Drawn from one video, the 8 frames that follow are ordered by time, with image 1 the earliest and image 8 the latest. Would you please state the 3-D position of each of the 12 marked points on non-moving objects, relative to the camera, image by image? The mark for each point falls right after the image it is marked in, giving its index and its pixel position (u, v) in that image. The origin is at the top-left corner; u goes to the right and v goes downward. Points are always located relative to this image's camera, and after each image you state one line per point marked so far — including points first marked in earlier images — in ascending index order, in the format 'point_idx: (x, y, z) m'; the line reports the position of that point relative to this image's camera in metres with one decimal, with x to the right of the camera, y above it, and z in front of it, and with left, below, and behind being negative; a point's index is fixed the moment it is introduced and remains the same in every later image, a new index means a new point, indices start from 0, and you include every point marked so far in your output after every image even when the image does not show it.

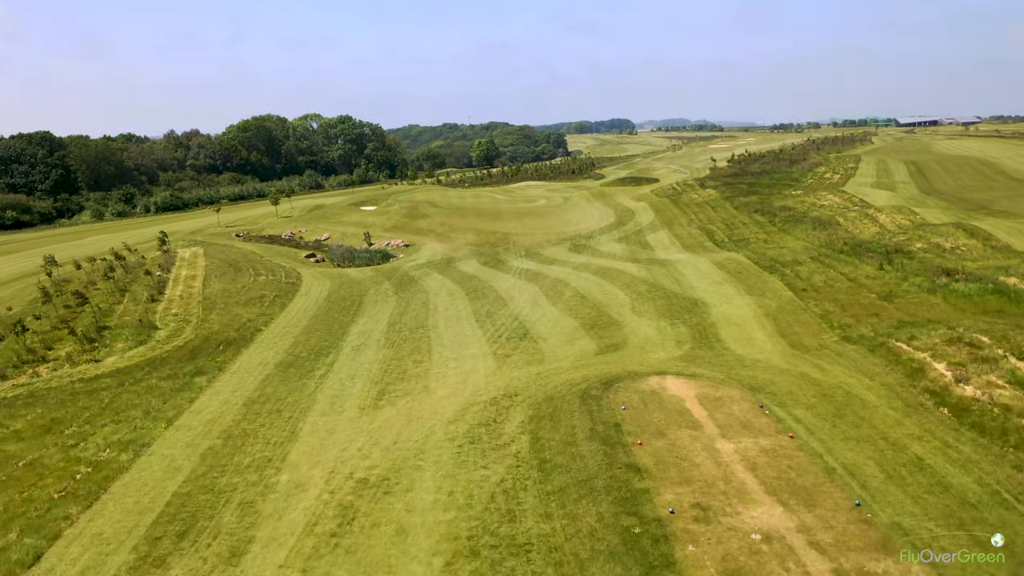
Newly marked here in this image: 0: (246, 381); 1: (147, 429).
0: (-6.1, -2.2, +18.6) m
1: (-7.0, -2.7, +15.4) m
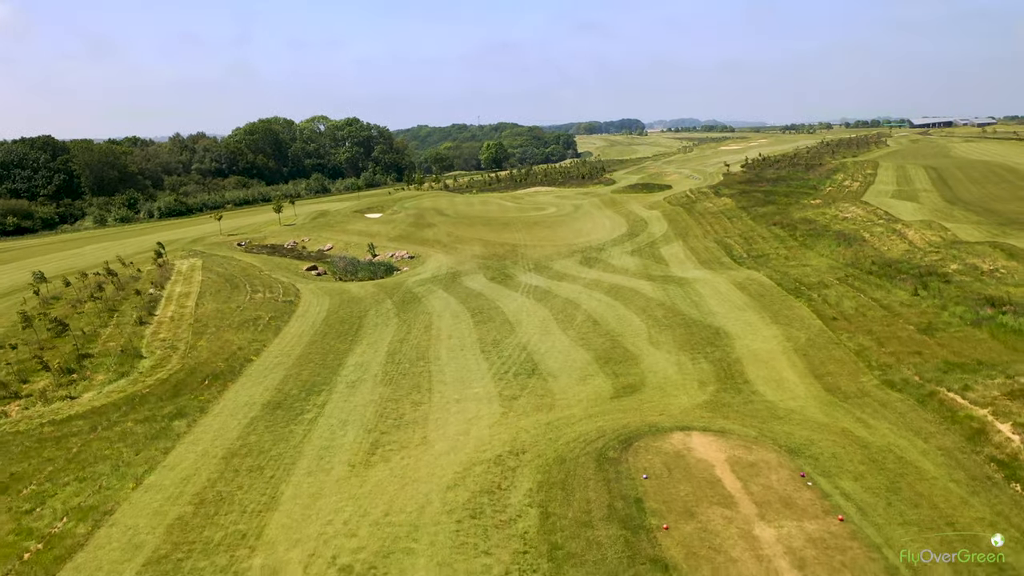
0: (-6.0, -2.9, +17.0) m
1: (-6.8, -3.5, +13.8) m
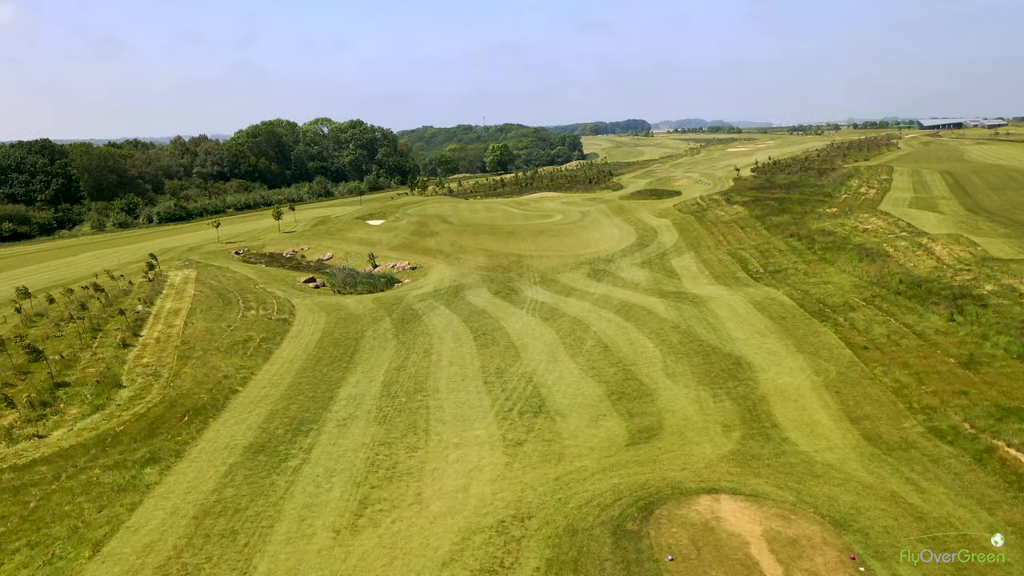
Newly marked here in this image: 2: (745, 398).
0: (-5.9, -3.6, +15.5) m
1: (-6.8, -4.1, +12.3) m
2: (+5.1, -2.4, +17.8) m
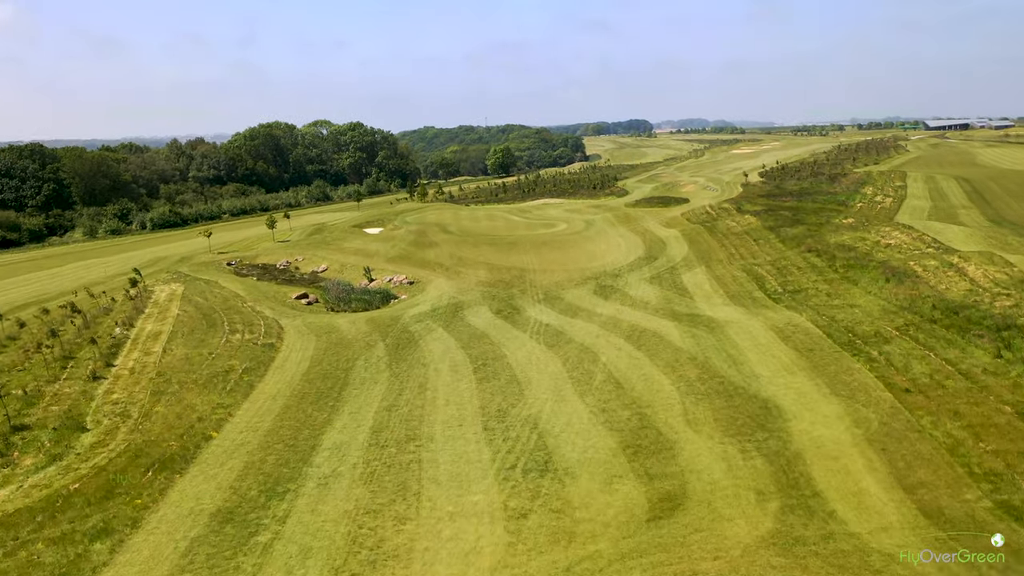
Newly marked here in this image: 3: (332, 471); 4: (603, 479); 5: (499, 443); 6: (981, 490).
0: (-5.8, -4.4, +13.5) m
1: (-6.7, -4.9, +10.3) m
2: (+5.2, -3.3, +15.7) m
3: (-3.7, -3.8, +16.6) m
4: (+1.7, -3.6, +15.3) m
5: (-0.3, -3.4, +17.8) m
6: (+7.8, -3.4, +13.5) m
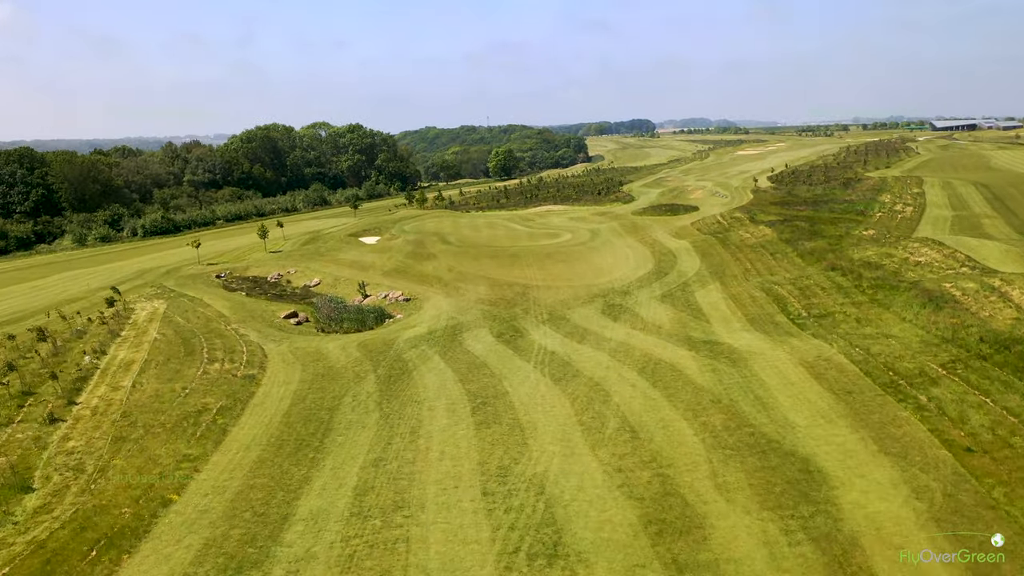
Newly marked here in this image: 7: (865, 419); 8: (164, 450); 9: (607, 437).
0: (-5.8, -5.3, +11.1) m
1: (-6.7, -5.8, +7.9) m
2: (+5.2, -4.1, +13.3) m
3: (-3.6, -4.6, +14.2) m
4: (+1.8, -4.5, +12.9) m
5: (-0.2, -4.3, +15.4) m
6: (+7.9, -4.3, +11.1) m
7: (+8.1, -3.0, +18.5) m
8: (-8.4, -3.9, +19.6) m
9: (+2.3, -3.5, +19.2) m
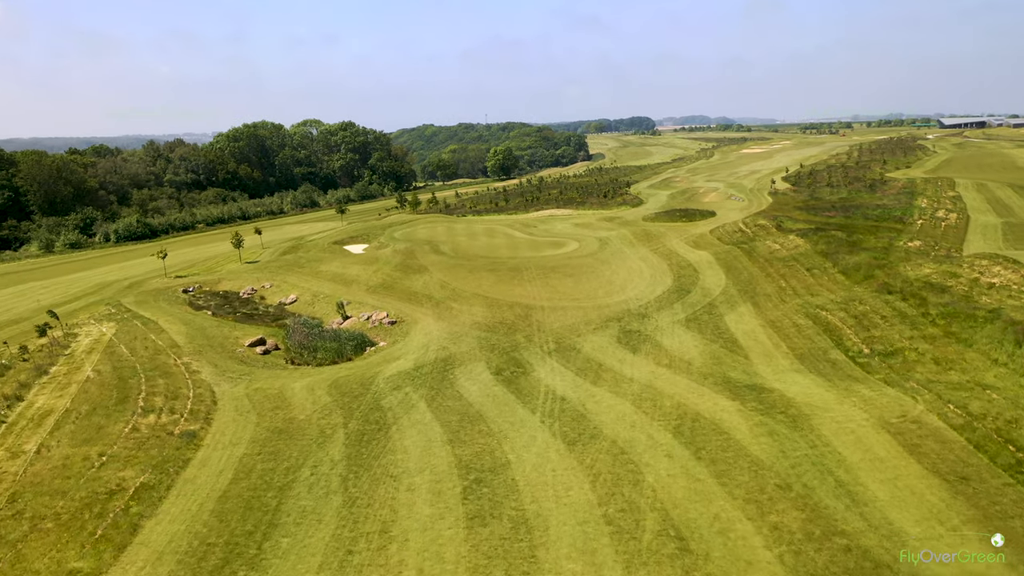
0: (-5.7, -6.3, +6.0) m
1: (-6.6, -6.9, +2.8) m
2: (+5.3, -5.1, +8.3) m
3: (-3.6, -5.6, +9.1) m
4: (+1.9, -5.5, +7.9) m
5: (-0.2, -5.3, +10.3) m
6: (+8.0, -5.3, +6.0) m
7: (+8.1, -4.0, +13.4) m
8: (-8.4, -4.9, +14.5) m
9: (+2.3, -4.5, +14.1) m
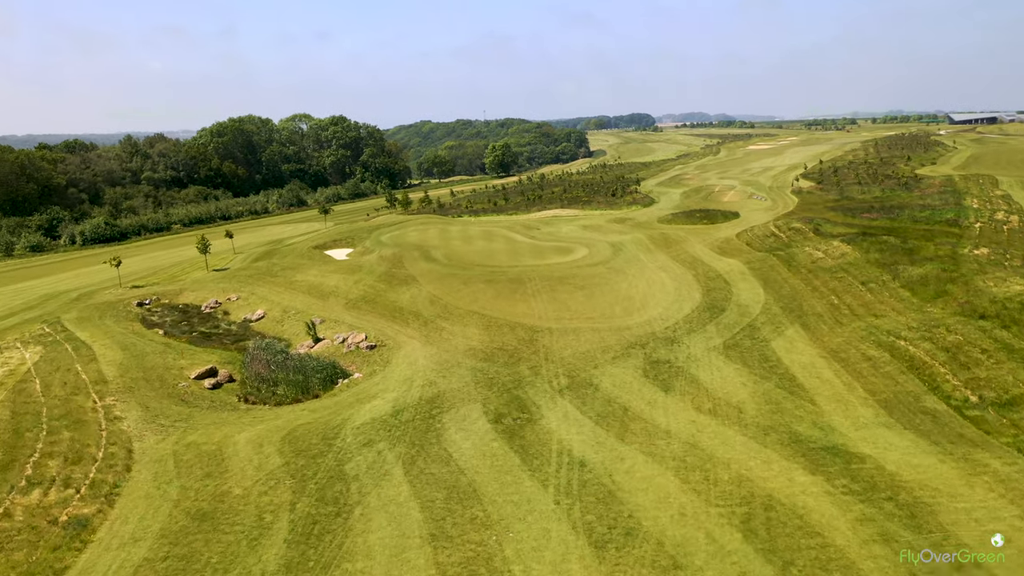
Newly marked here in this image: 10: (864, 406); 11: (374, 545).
0: (-5.6, -7.1, +0.4) m
1: (-6.5, -7.6, -2.8) m
2: (+5.4, -5.9, +2.6) m
3: (-3.5, -6.4, +3.5) m
4: (+2.0, -6.3, +2.2) m
5: (-0.1, -6.0, +4.7) m
6: (+8.1, -6.0, +0.4) m
7: (+8.2, -4.7, +7.8) m
8: (-8.3, -5.6, +8.9) m
9: (+2.4, -5.2, +8.5) m
10: (+8.7, -2.9, +19.9) m
11: (-2.5, -4.7, +15.0) m
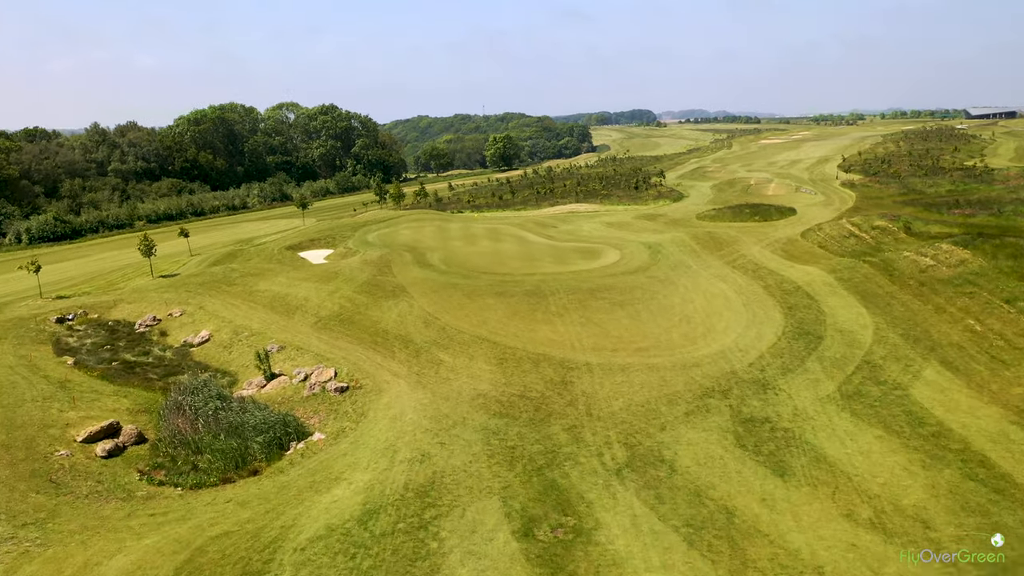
0: (-4.9, -7.7, -7.8) m
1: (-5.8, -8.3, -11.0) m
2: (+6.1, -6.5, -5.5) m
3: (-2.8, -7.0, -4.6) m
4: (+2.7, -6.9, -5.9) m
5: (+0.6, -6.6, -3.5) m
6: (+8.8, -6.7, -7.7) m
7: (+8.9, -5.3, -0.3) m
8: (-7.6, -6.2, +0.7) m
9: (+3.1, -5.9, +0.3) m
10: (+9.3, -3.5, +11.7) m
11: (-1.8, -5.2, +6.8) m
